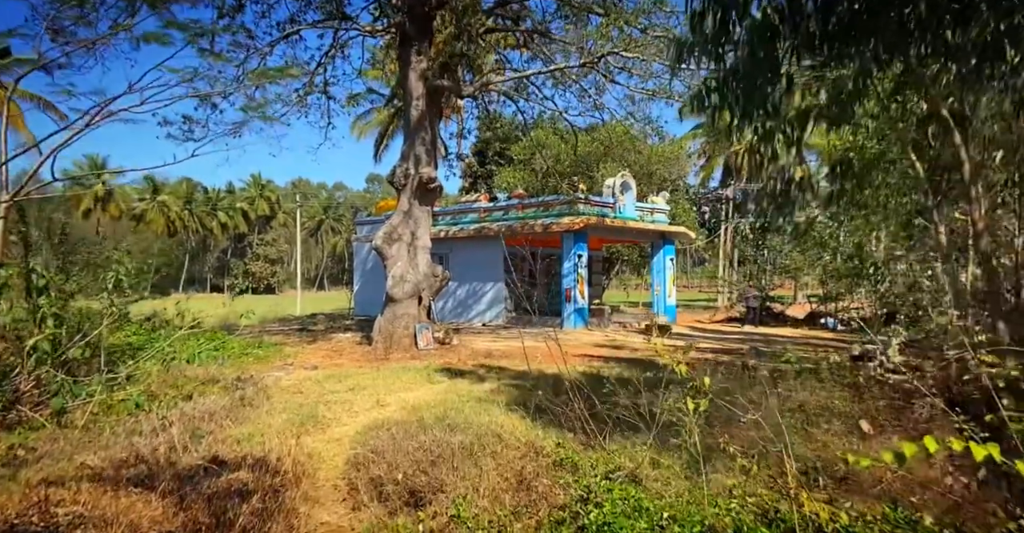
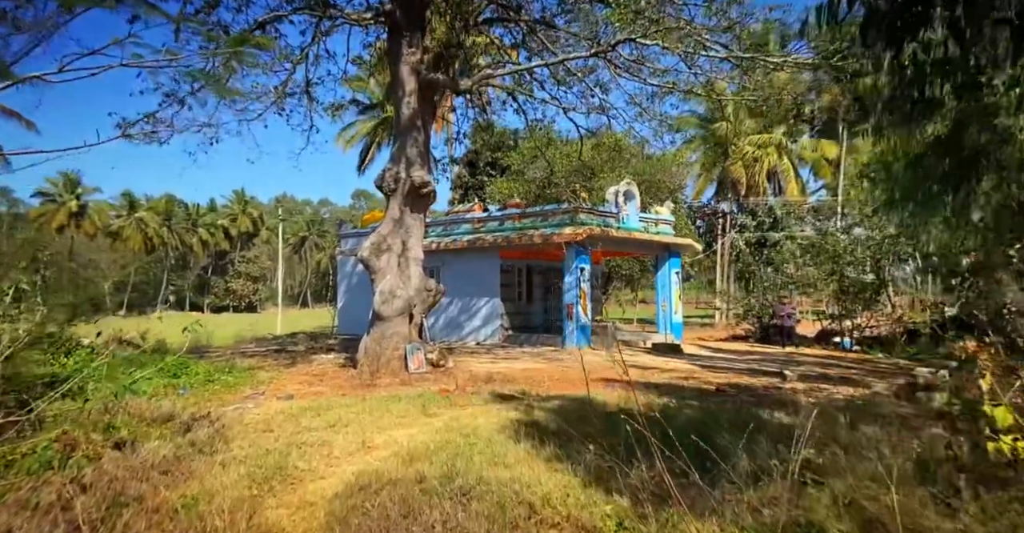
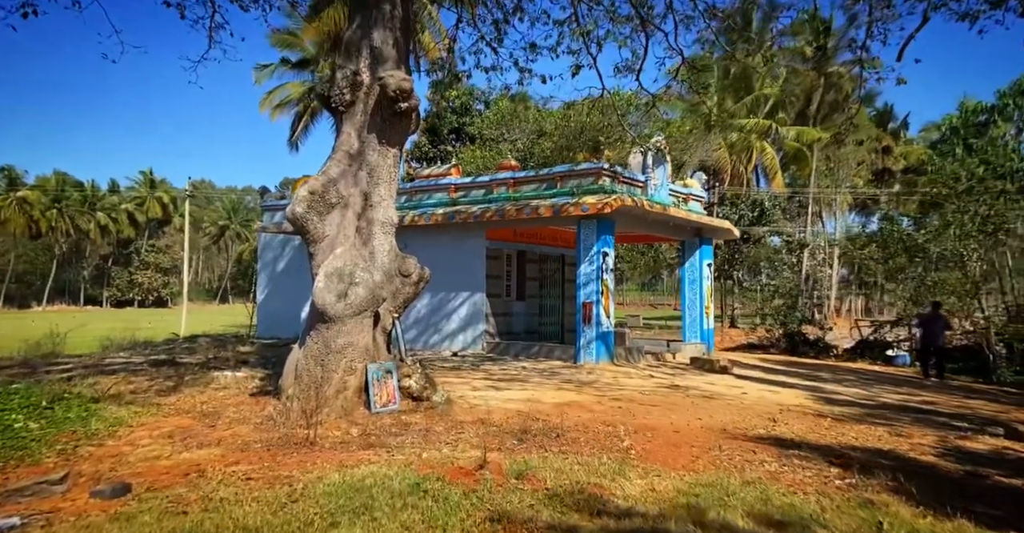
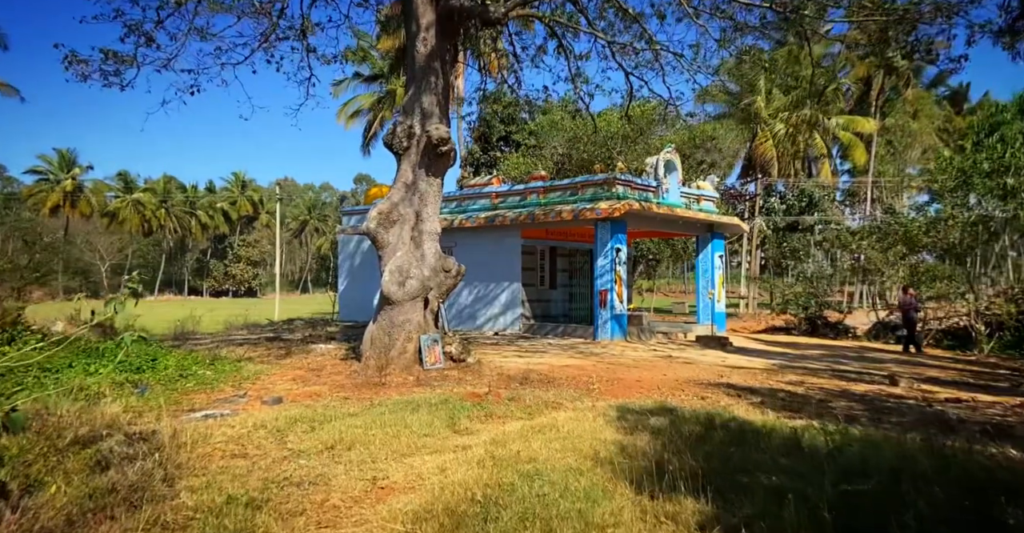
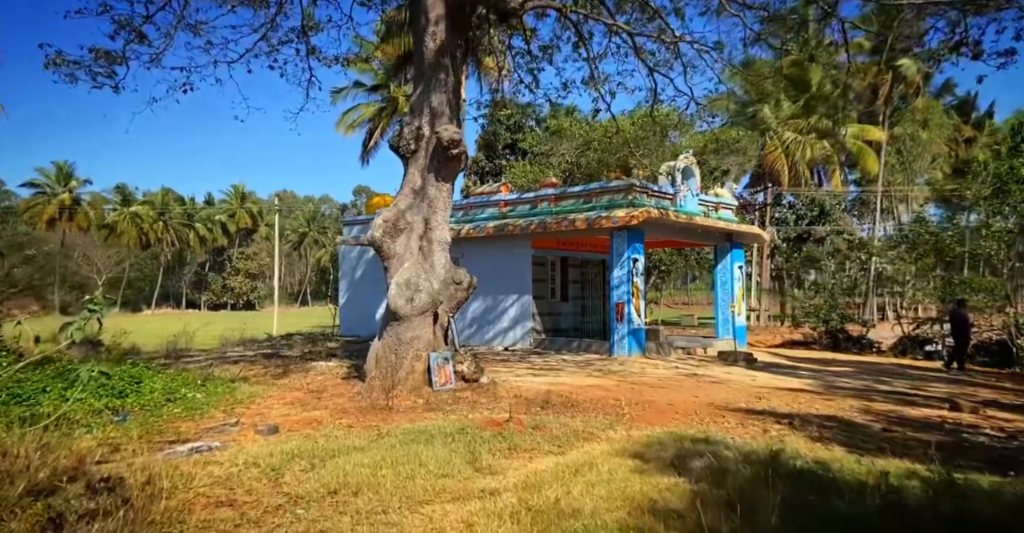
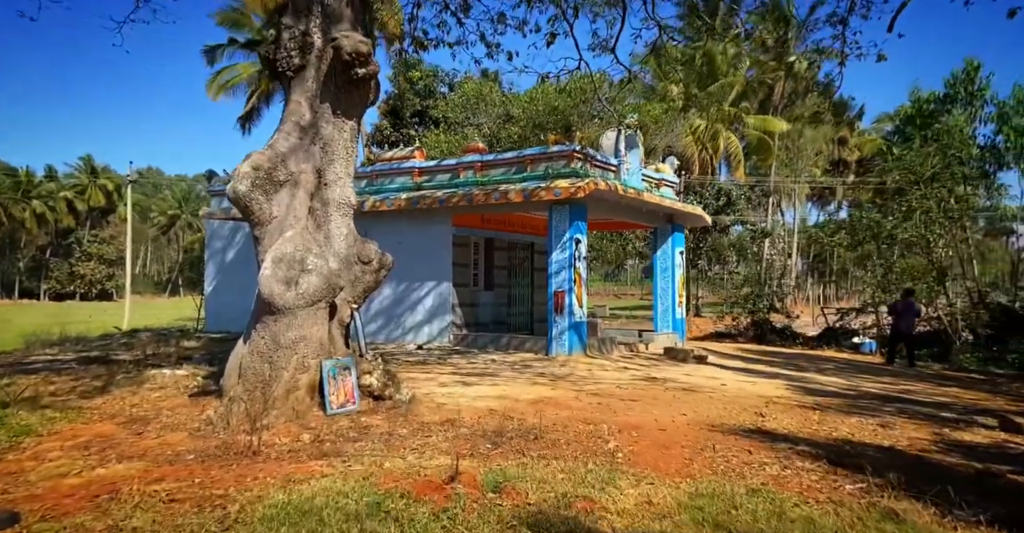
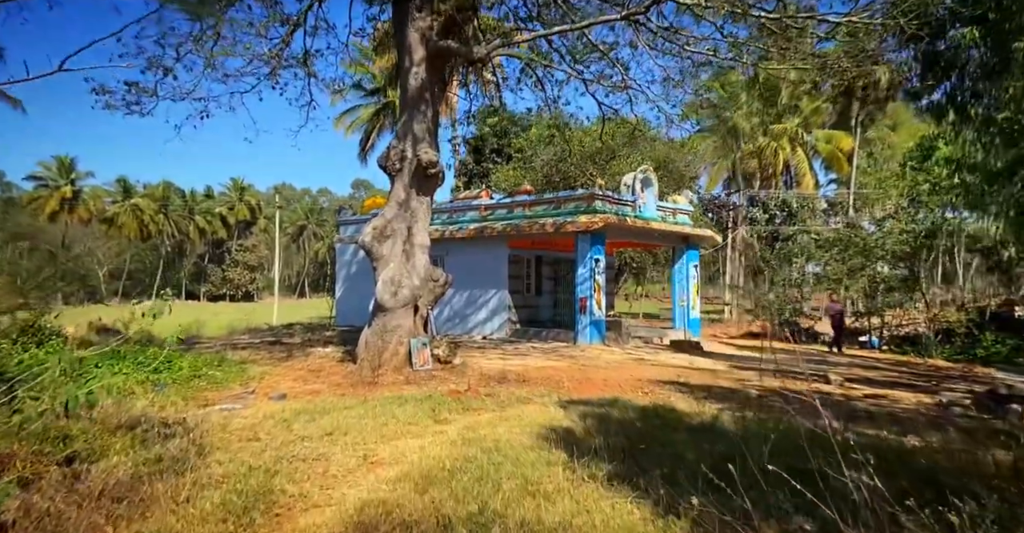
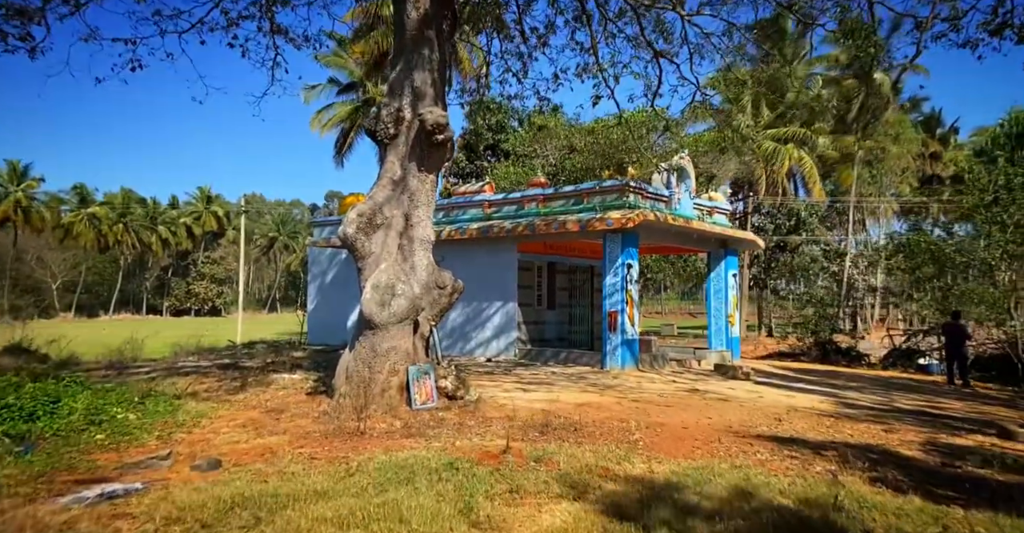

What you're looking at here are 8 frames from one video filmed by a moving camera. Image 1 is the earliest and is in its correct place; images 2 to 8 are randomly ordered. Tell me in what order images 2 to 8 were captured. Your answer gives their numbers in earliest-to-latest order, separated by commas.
2, 7, 4, 5, 8, 3, 6
